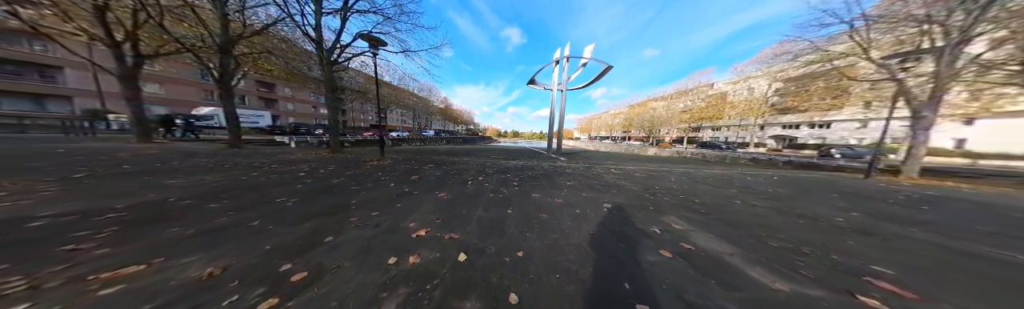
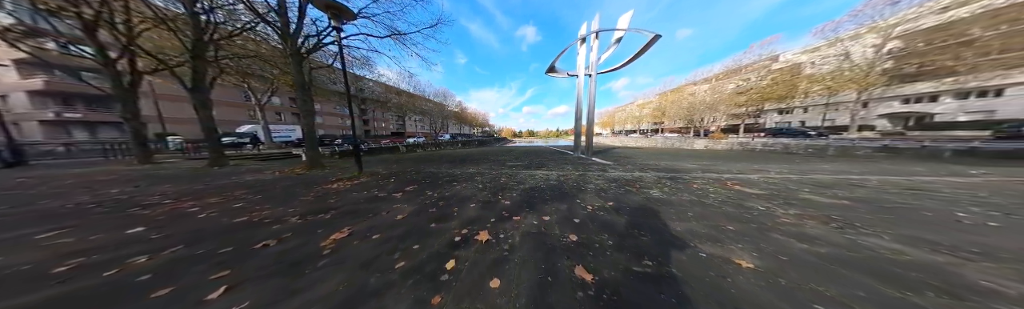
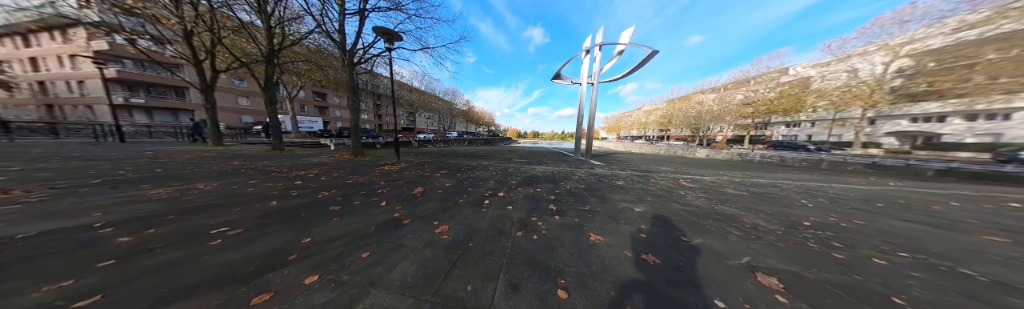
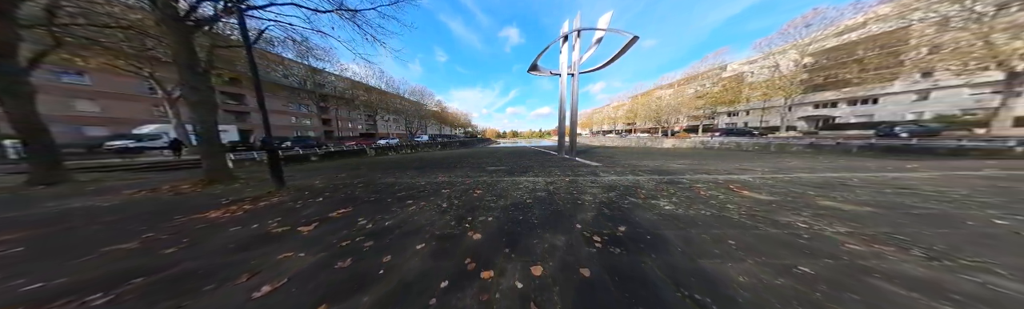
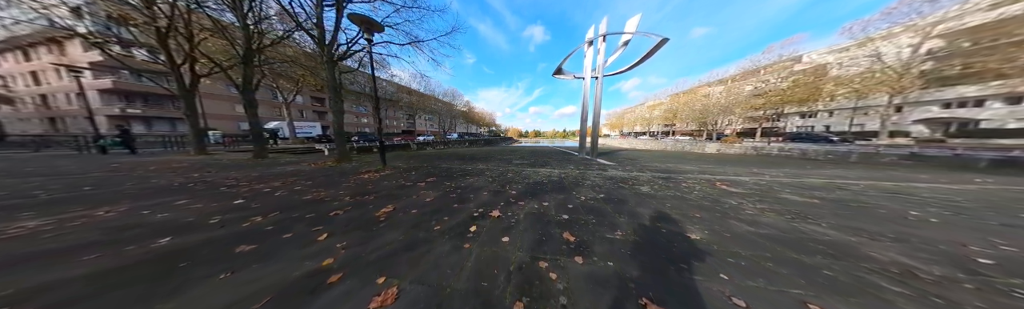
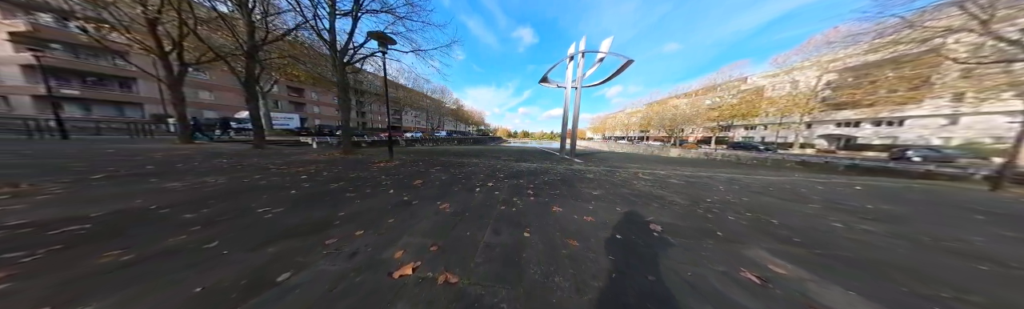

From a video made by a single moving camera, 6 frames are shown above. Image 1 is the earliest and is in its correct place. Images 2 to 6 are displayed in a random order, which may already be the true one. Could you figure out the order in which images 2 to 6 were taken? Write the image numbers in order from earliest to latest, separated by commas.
6, 3, 5, 2, 4
